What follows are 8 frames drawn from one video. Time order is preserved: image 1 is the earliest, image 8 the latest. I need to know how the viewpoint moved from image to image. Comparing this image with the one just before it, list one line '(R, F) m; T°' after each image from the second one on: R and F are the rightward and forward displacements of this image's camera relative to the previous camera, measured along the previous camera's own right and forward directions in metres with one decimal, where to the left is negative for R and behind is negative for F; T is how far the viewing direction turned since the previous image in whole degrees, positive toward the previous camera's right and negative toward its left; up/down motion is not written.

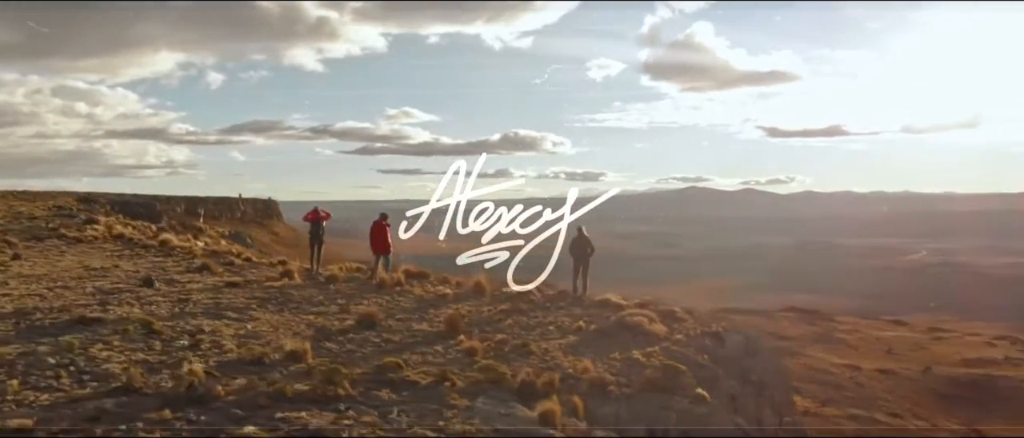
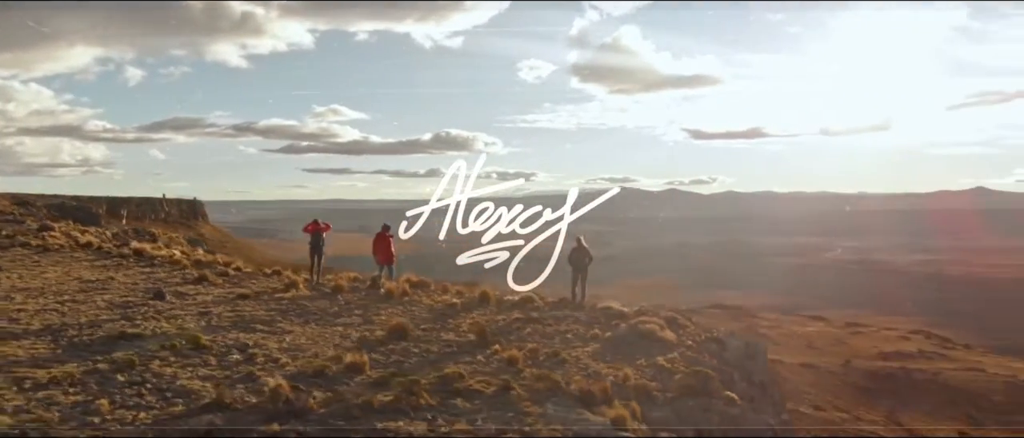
(-1.0, -0.4) m; +5°
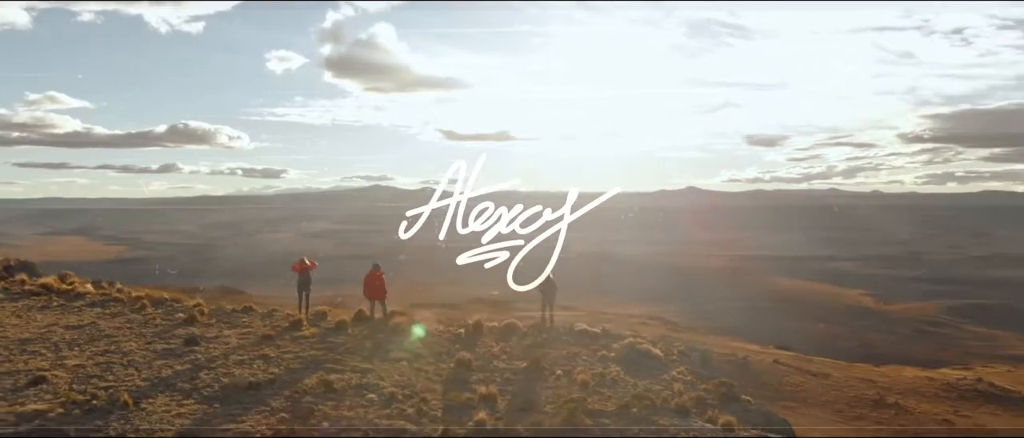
(-3.7, -1.3) m; +17°
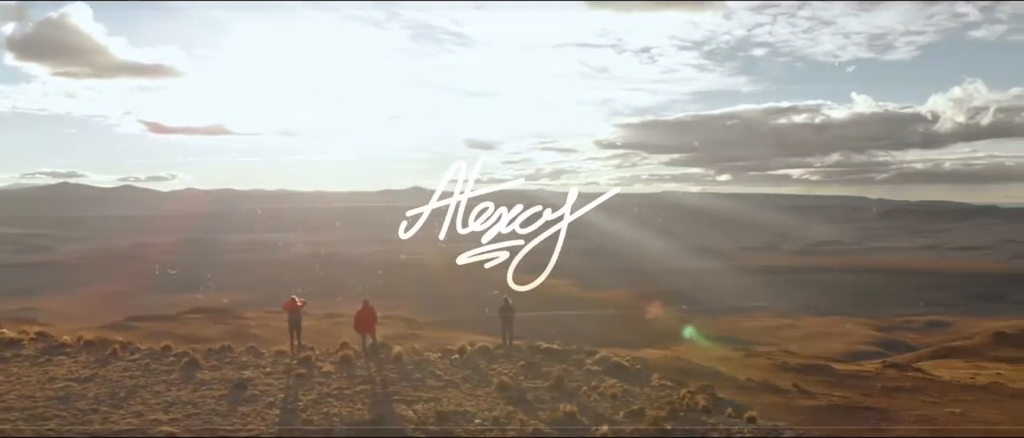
(-4.5, -1.1) m; +19°
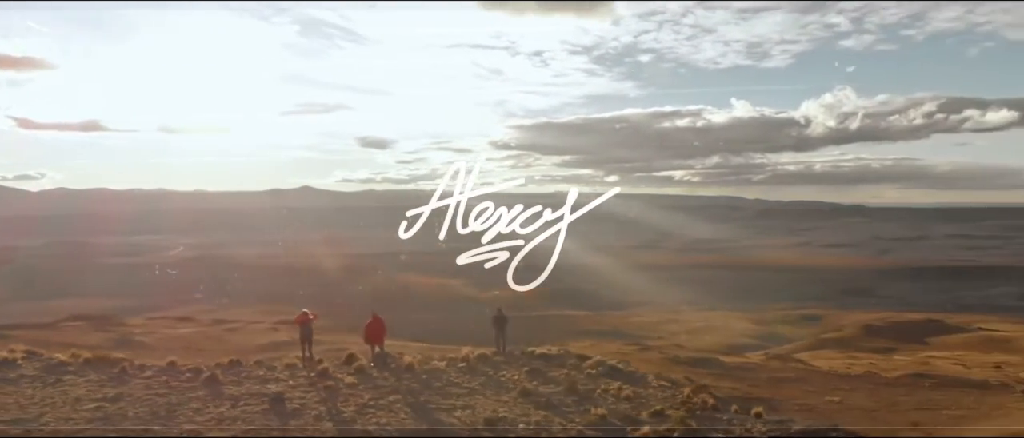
(-2.0, -0.6) m; +8°
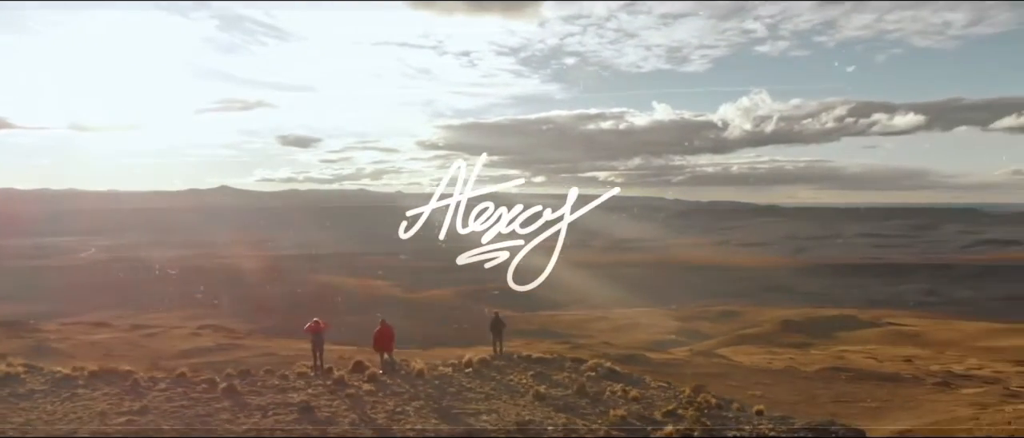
(-1.4, -0.4) m; +5°
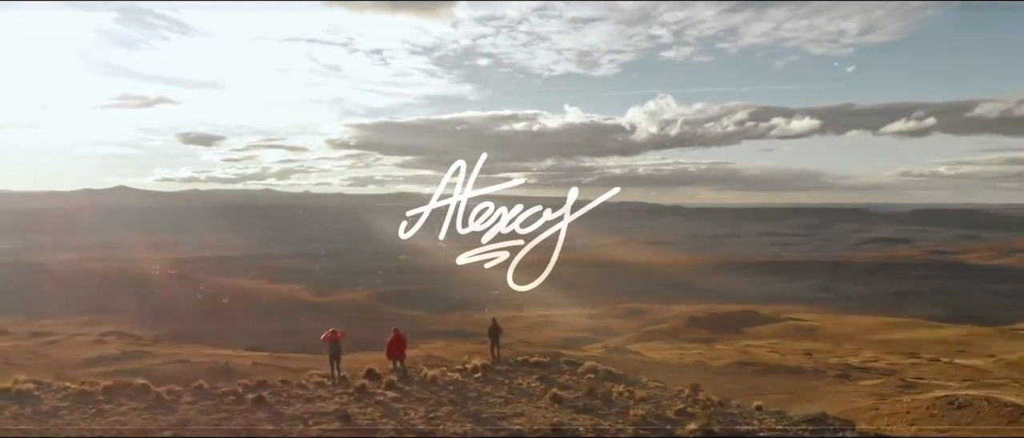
(-1.8, -0.6) m; +6°
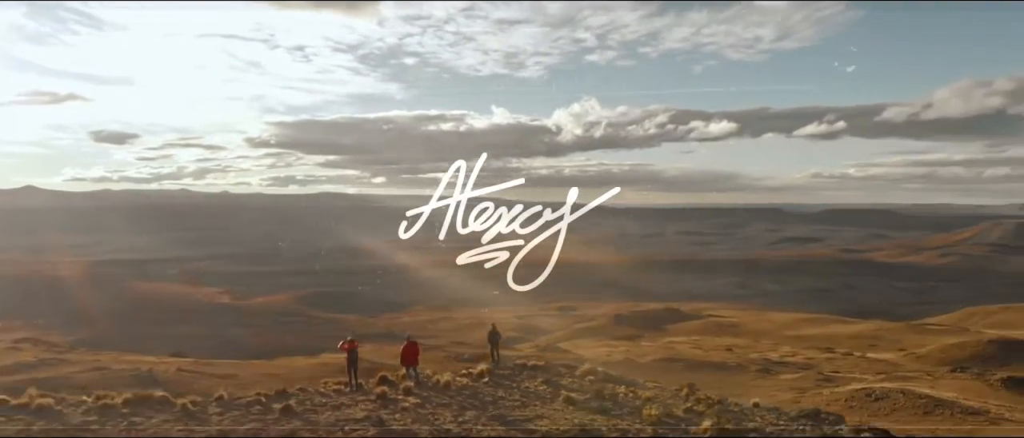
(-1.6, -0.5) m; +5°
